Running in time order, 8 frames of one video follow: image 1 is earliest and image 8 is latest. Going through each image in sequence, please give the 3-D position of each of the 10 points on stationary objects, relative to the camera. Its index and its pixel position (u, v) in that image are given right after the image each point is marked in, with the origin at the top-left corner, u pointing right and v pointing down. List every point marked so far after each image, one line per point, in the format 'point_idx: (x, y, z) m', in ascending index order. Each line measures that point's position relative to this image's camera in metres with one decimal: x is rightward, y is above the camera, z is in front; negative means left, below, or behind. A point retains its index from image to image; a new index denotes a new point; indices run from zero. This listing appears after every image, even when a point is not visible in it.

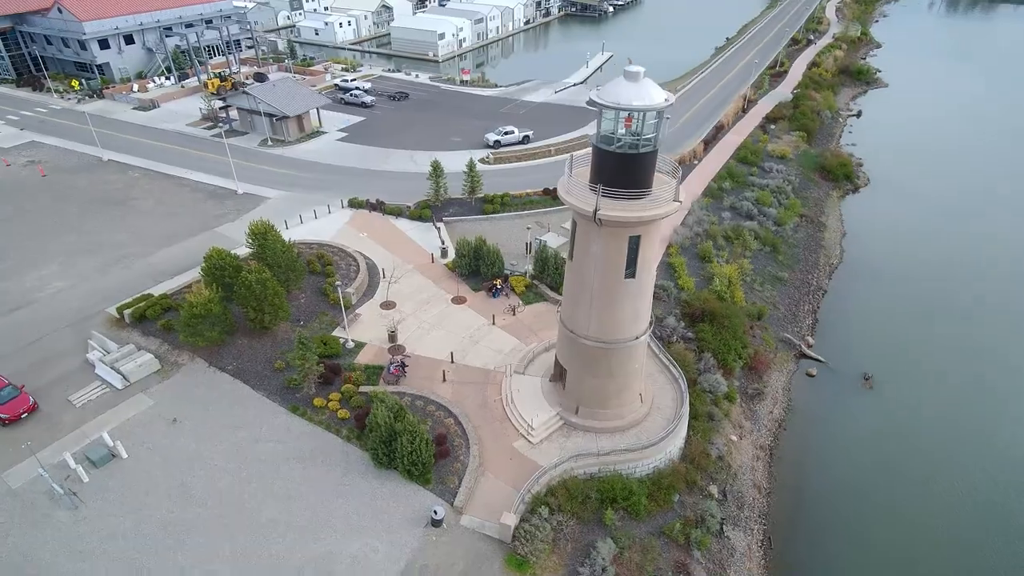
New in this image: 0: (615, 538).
0: (+3.2, -7.9, +18.9) m
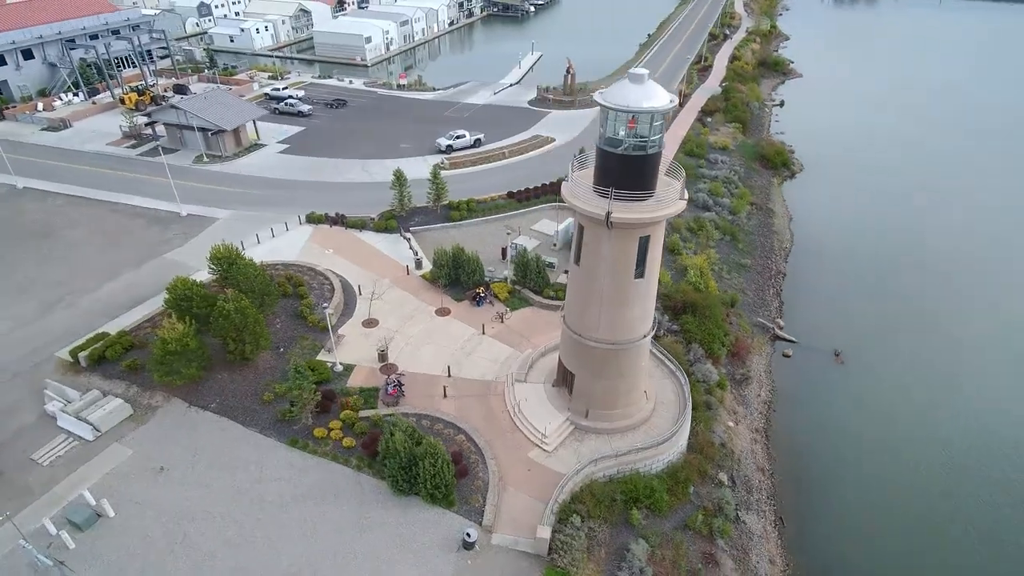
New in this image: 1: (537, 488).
0: (+4.2, -7.9, +19.0) m
1: (+0.9, -6.6, +19.8) m
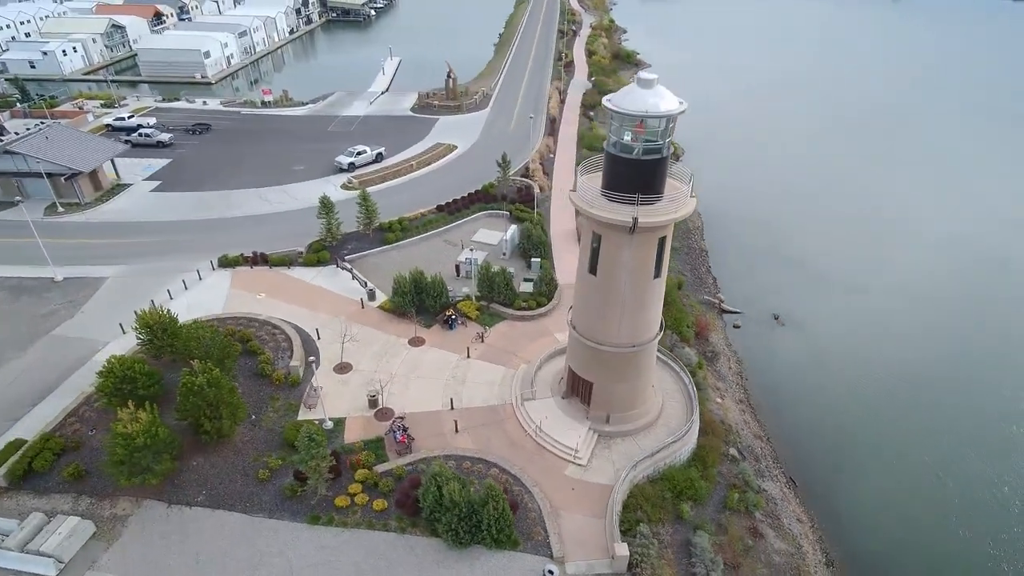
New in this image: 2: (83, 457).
0: (+6.1, -7.8, +19.4) m
1: (+2.5, -7.0, +19.4) m
2: (-14.2, -5.6, +20.0) m
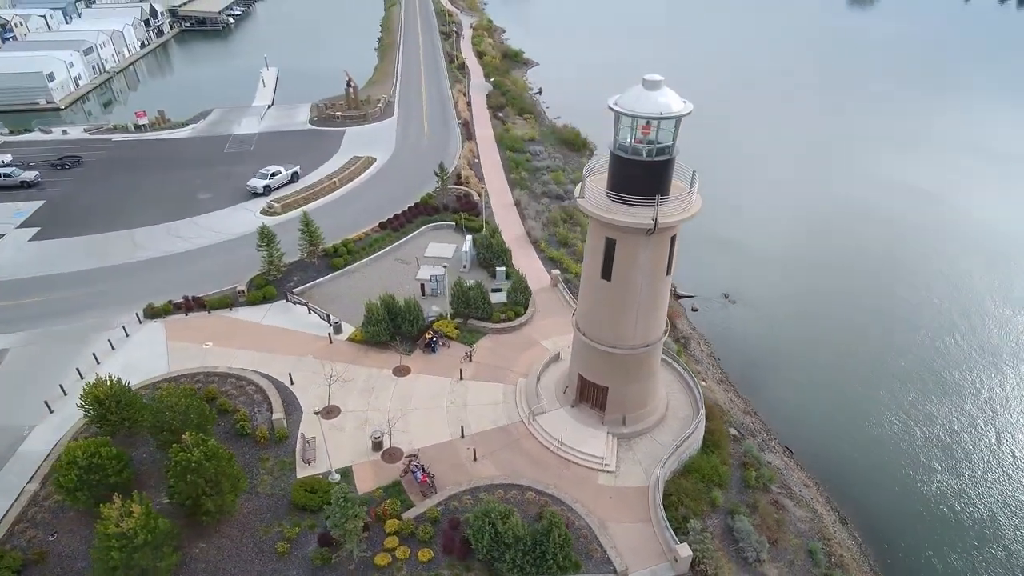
0: (+7.5, -7.4, +20.0) m
1: (+3.9, -7.1, +19.2) m
2: (-12.7, -7.8, +16.7) m
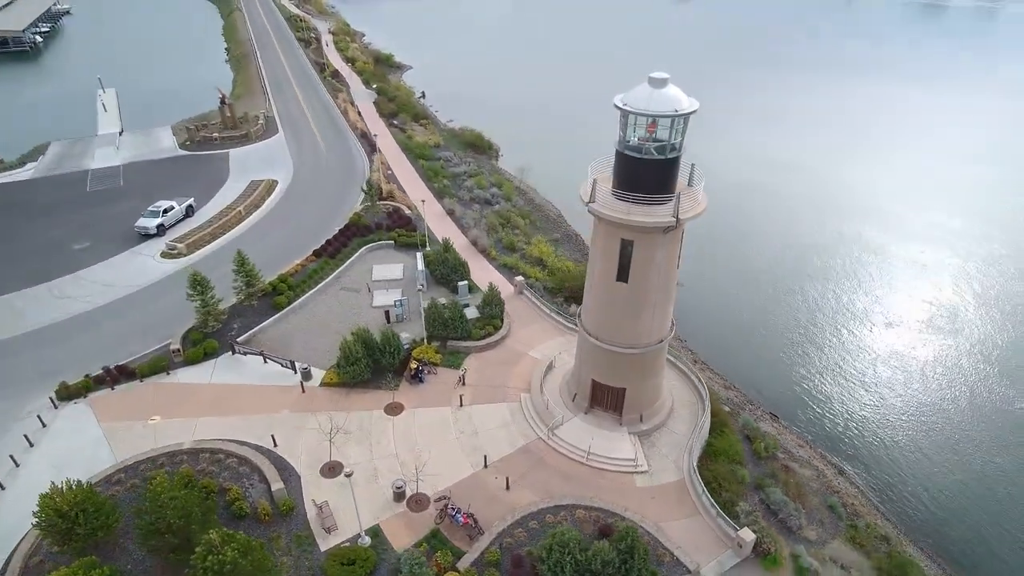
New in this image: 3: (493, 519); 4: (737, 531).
0: (+8.7, -6.8, +20.8) m
1: (+5.4, -7.0, +19.3) m
2: (-10.0, -9.9, +13.3) m
3: (-0.6, -7.2, +18.8) m
4: (+6.7, -7.2, +18.0) m
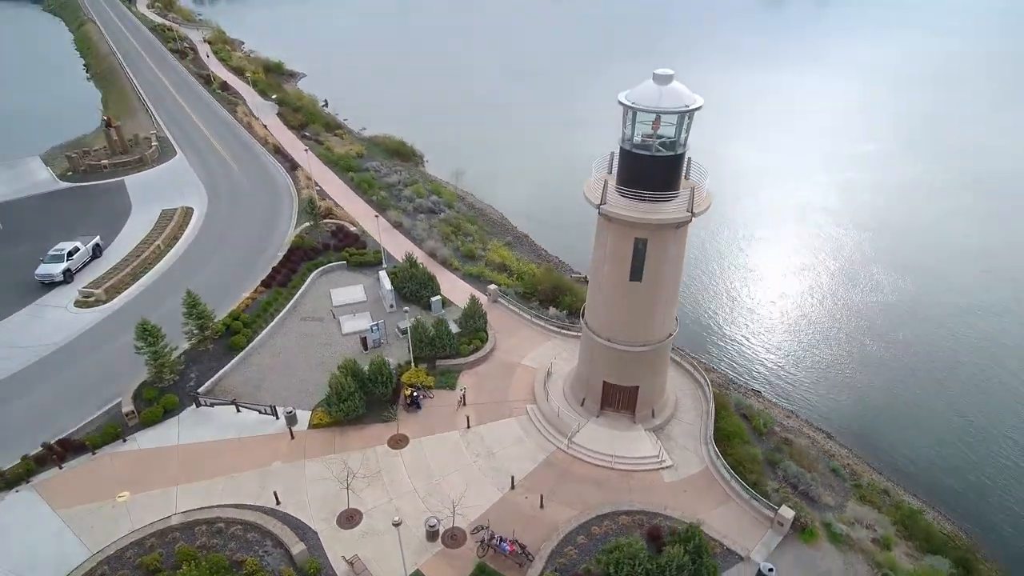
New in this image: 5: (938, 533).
0: (+9.5, -6.2, +21.6) m
1: (+6.5, -6.7, +19.5) m
2: (-7.2, -11.3, +11.0) m
3: (+0.8, -7.6, +18.0) m
4: (+8.0, -6.8, +18.5) m
5: (+14.0, -8.1, +19.9) m
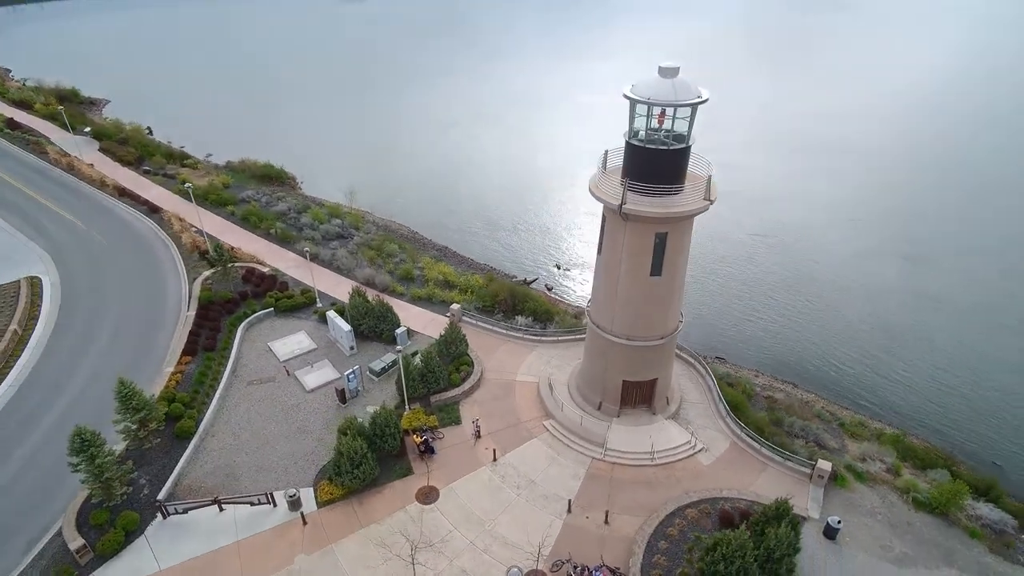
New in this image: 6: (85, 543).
0: (+10.3, -5.0, +23.1) m
1: (+8.0, -6.0, +20.3) m
2: (-2.0, -12.7, +8.6) m
3: (+3.1, -7.8, +17.4) m
4: (+9.8, -5.8, +19.7) m
5: (+15.3, -6.1, +22.7) m
6: (-12.2, -7.3, +17.2) m
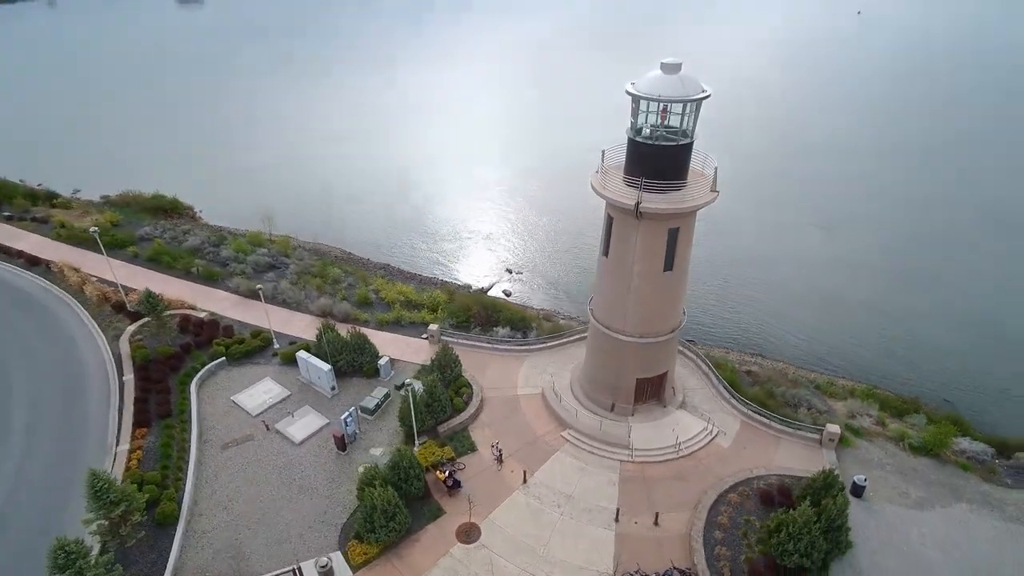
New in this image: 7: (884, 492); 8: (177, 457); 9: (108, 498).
0: (+10.4, -4.2, +24.2) m
1: (+8.9, -5.4, +21.1) m
2: (+2.3, -13.1, +7.7) m
3: (+4.9, -7.8, +17.3) m
4: (+10.7, -4.9, +20.8) m
5: (+15.5, -4.5, +24.8) m
6: (-10.0, -9.1, +14.1) m
7: (+11.8, -6.5, +19.2) m
8: (-11.1, -5.6, +20.0) m
9: (-10.8, -5.7, +16.1) m
